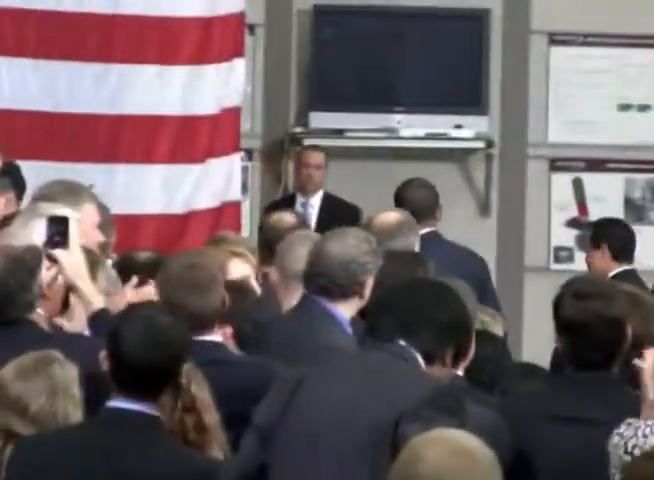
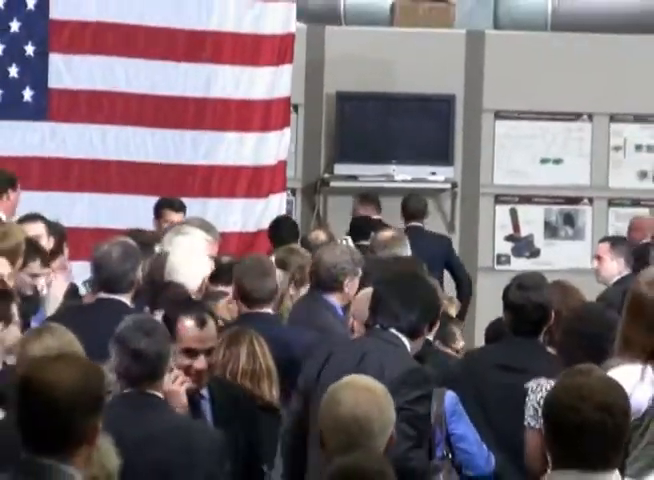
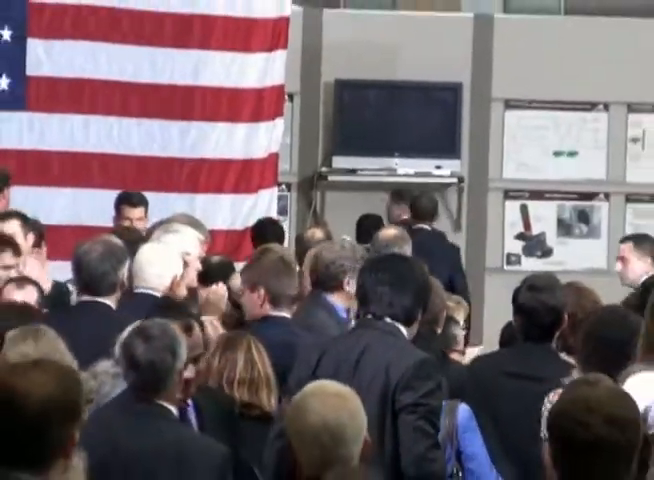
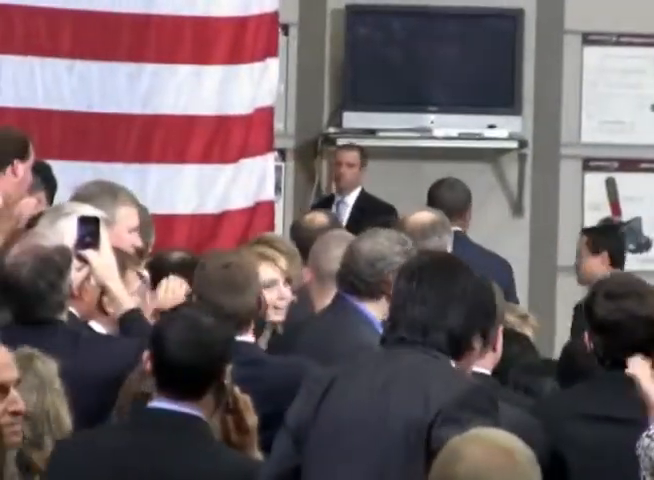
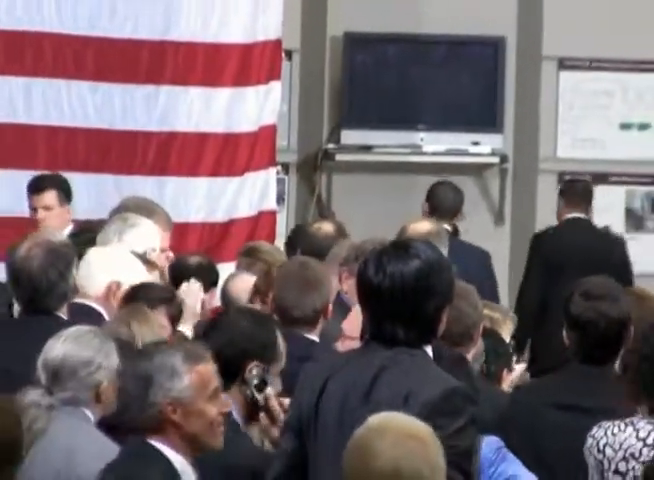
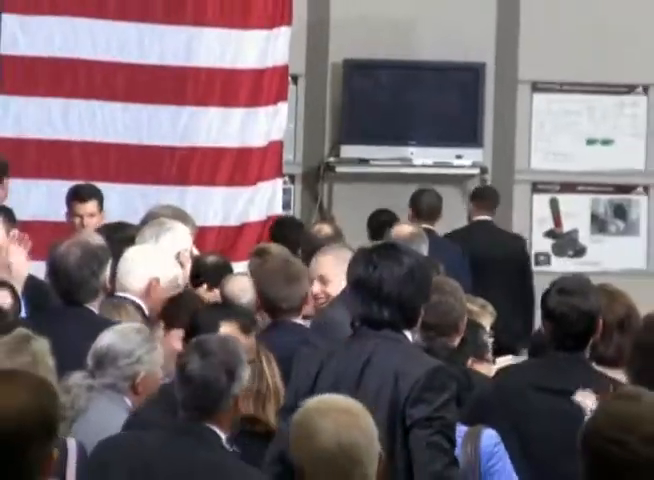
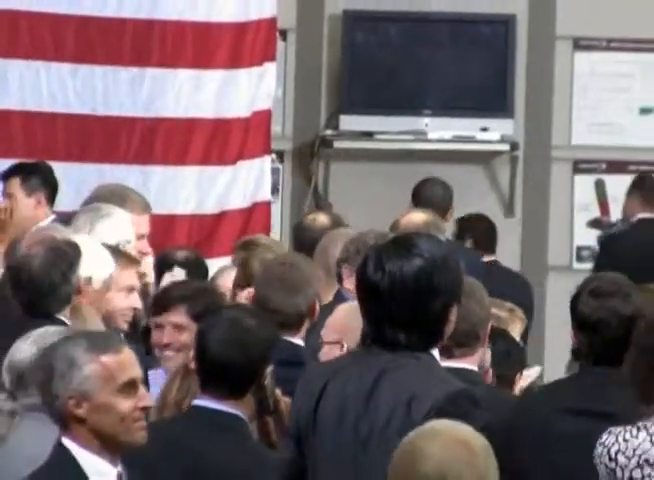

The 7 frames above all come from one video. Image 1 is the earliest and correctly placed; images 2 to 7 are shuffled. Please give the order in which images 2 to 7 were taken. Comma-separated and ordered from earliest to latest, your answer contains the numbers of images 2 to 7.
4, 7, 5, 6, 3, 2
